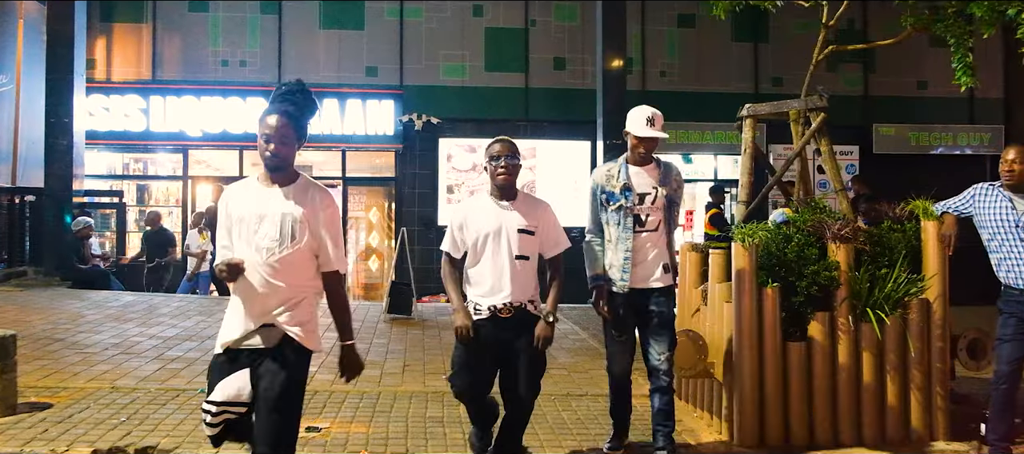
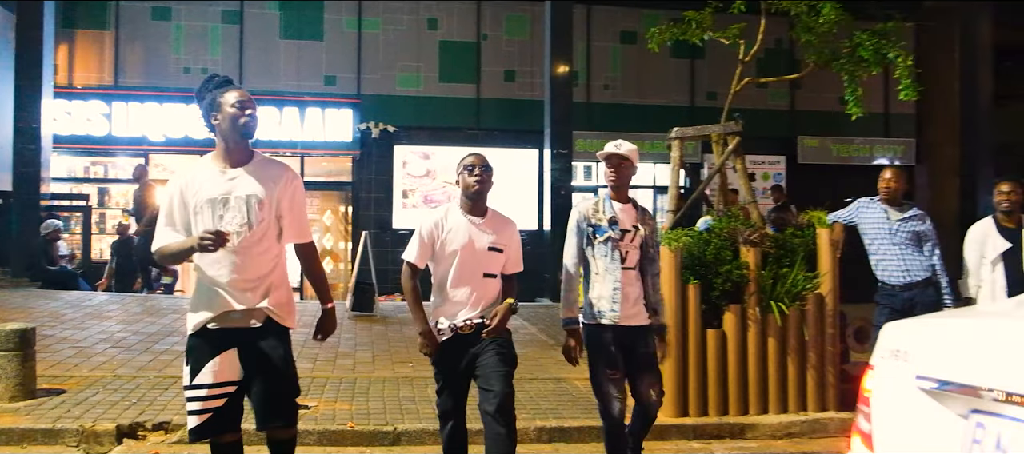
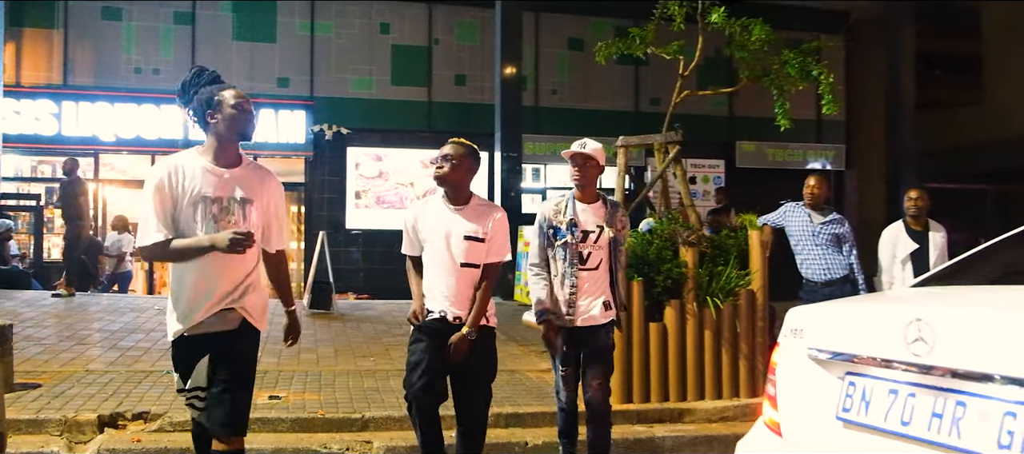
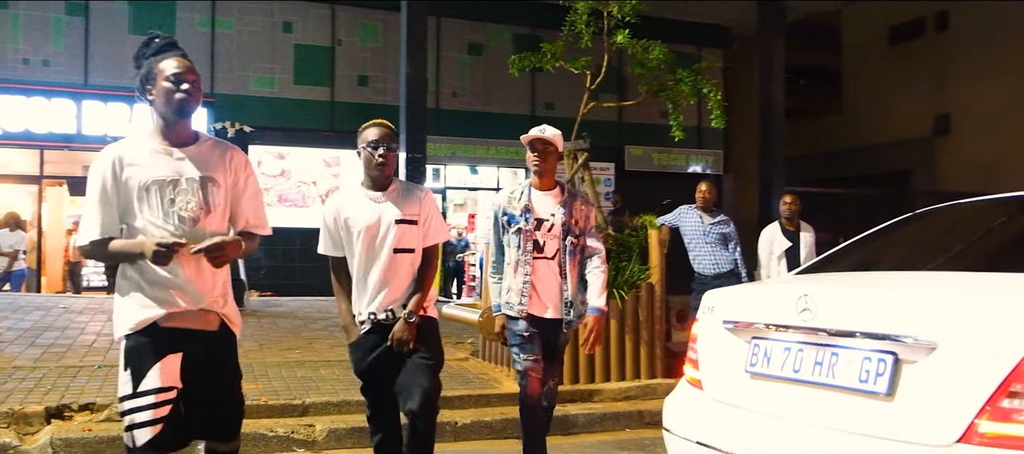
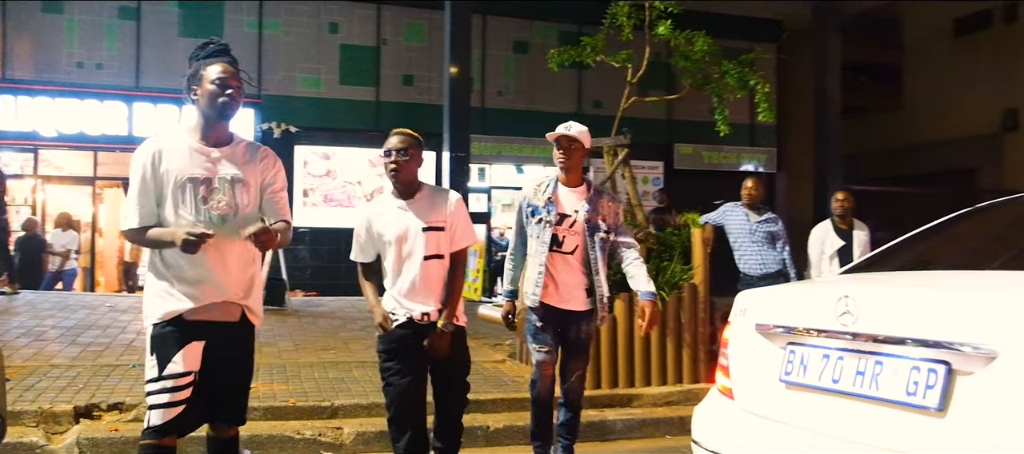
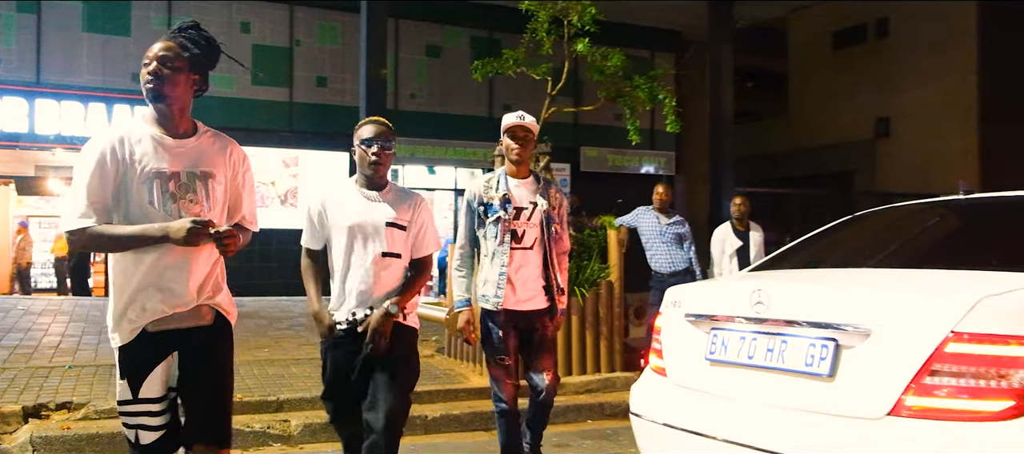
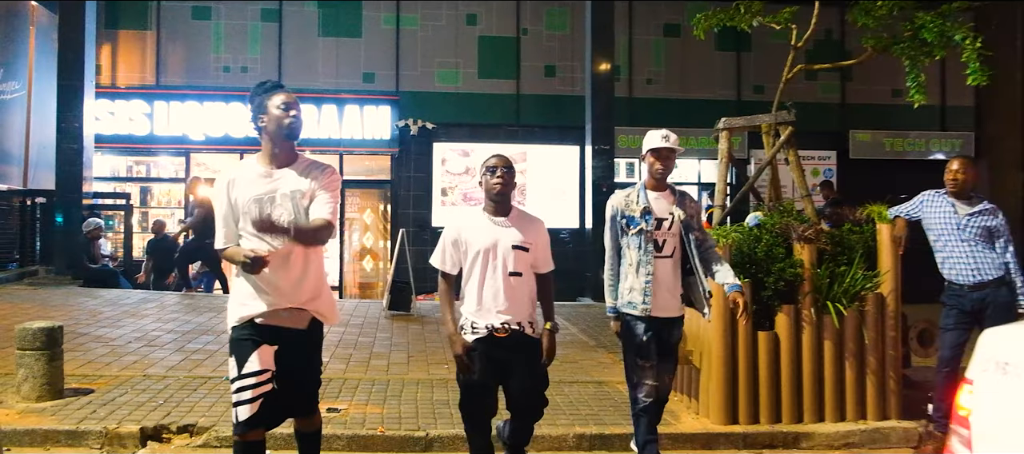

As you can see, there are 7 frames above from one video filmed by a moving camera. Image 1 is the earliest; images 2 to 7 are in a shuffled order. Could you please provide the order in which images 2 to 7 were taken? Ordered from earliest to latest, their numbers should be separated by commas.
7, 2, 3, 5, 4, 6
